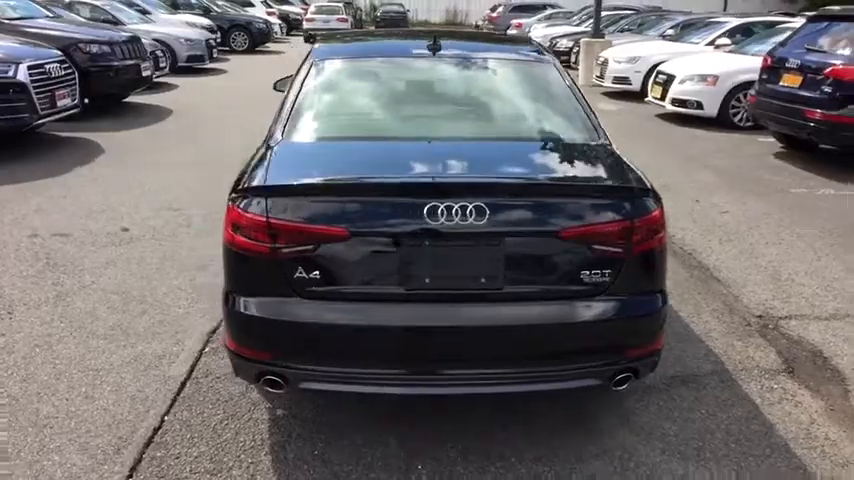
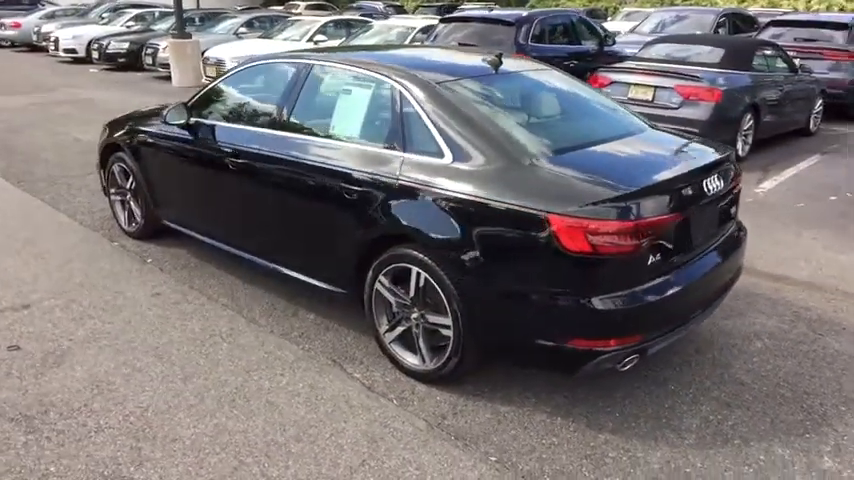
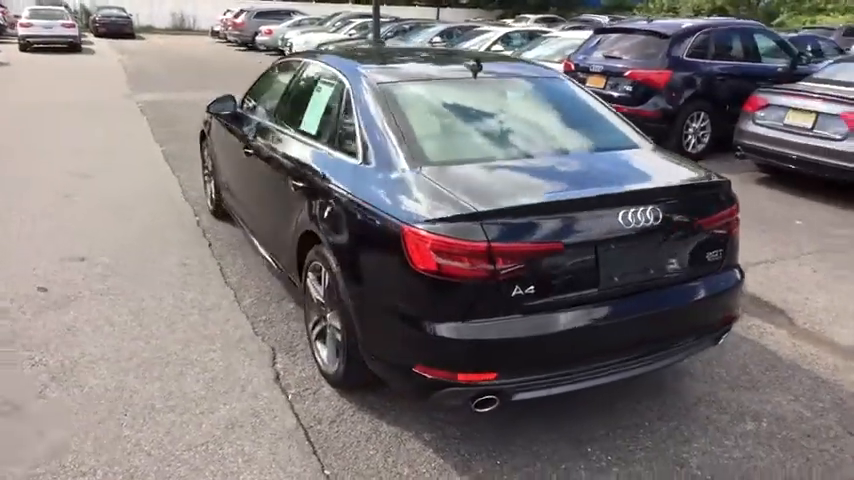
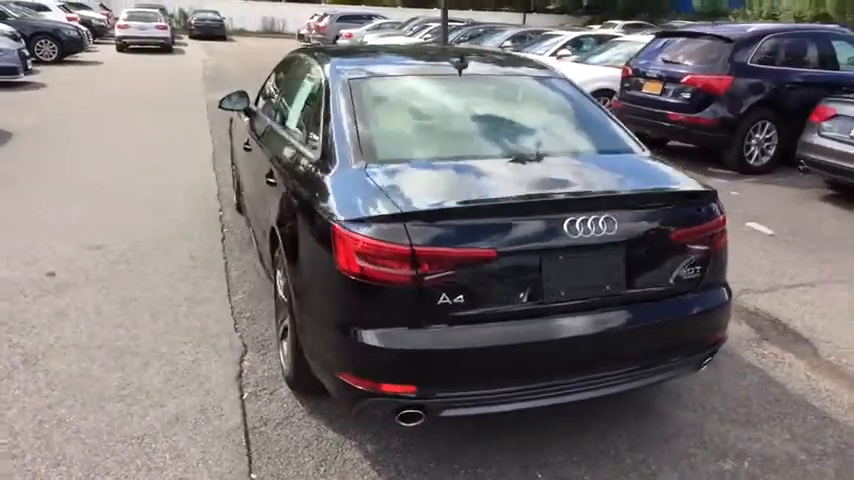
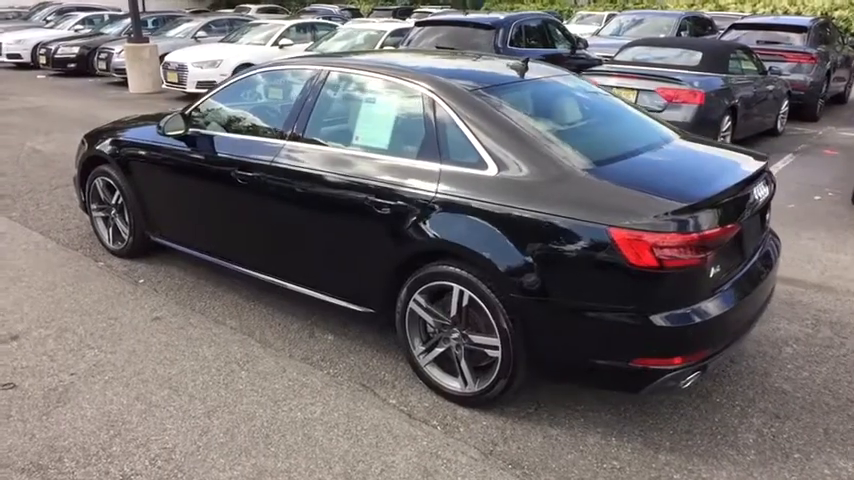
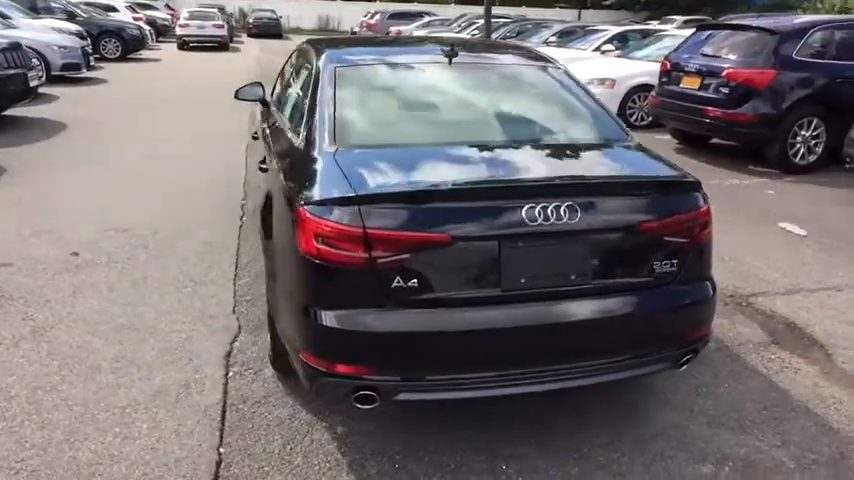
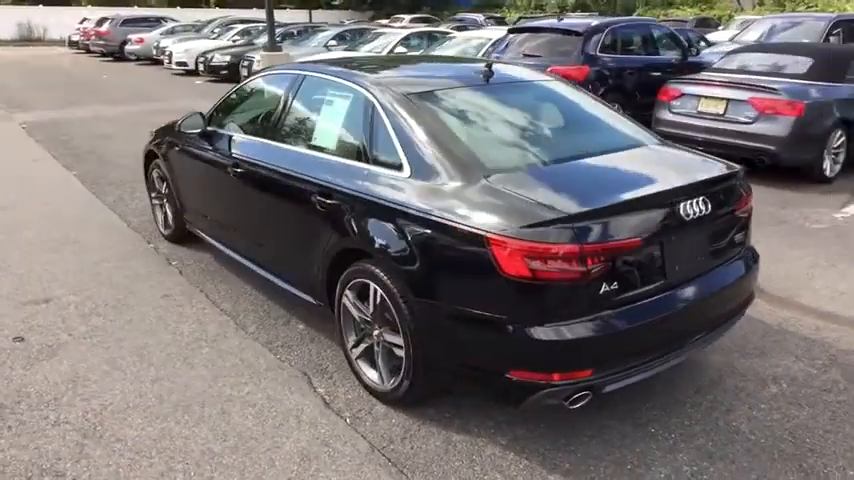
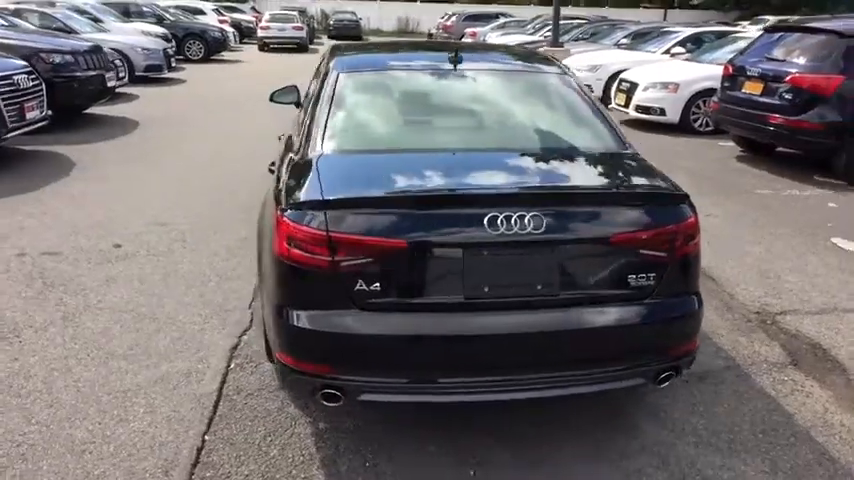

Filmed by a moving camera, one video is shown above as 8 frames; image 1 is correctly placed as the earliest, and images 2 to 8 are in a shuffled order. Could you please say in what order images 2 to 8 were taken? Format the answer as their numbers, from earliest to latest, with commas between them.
8, 6, 4, 3, 7, 2, 5
